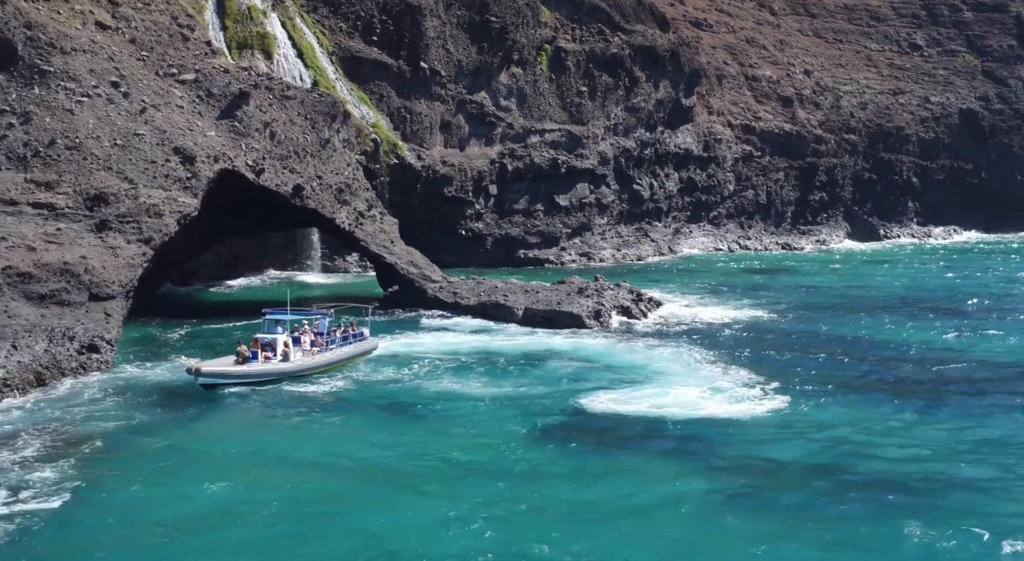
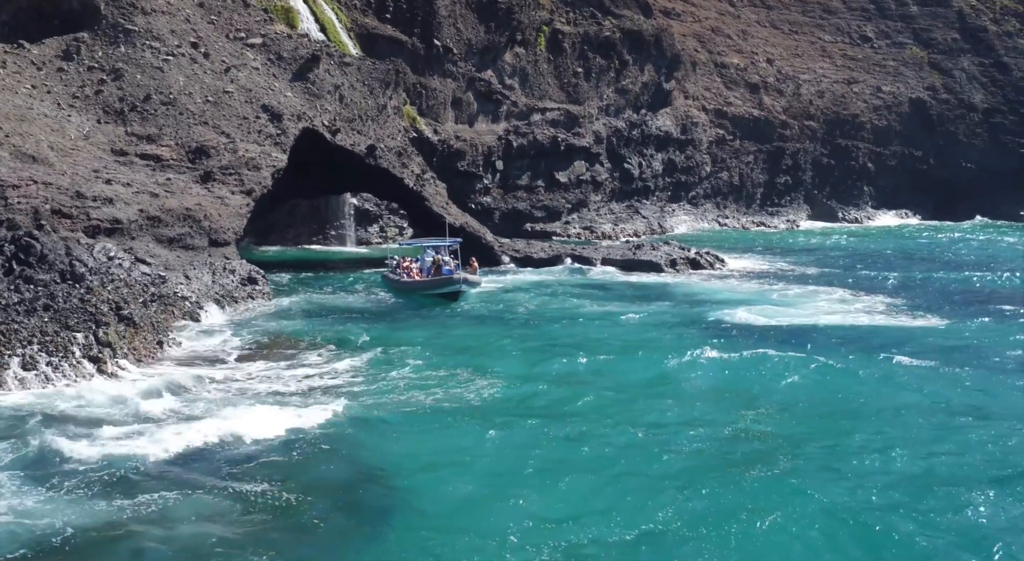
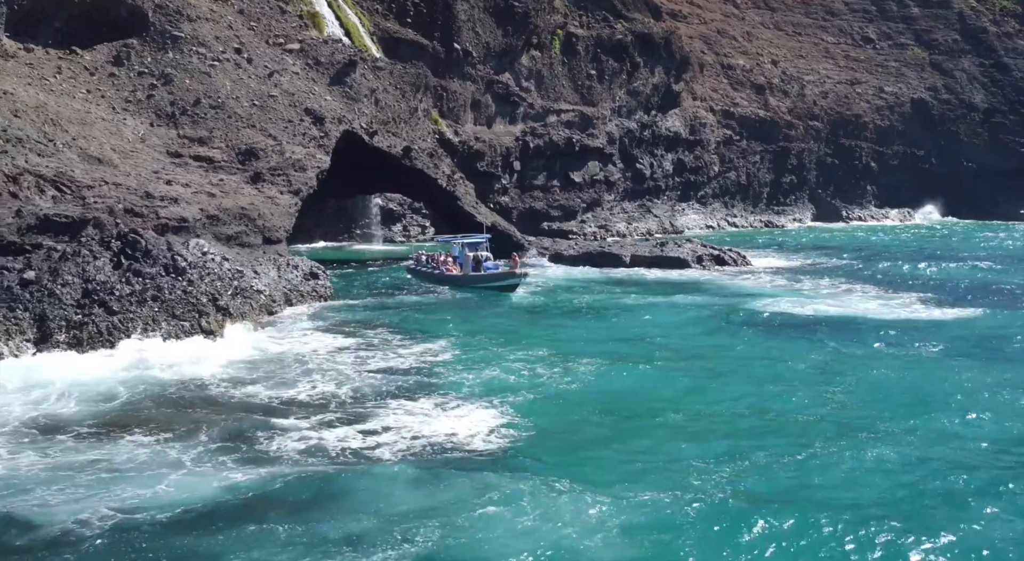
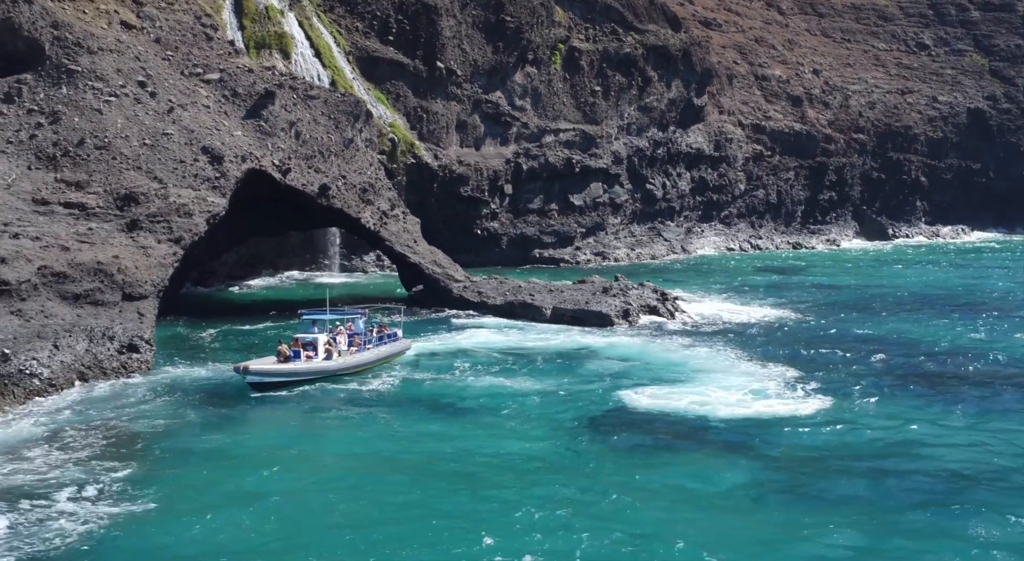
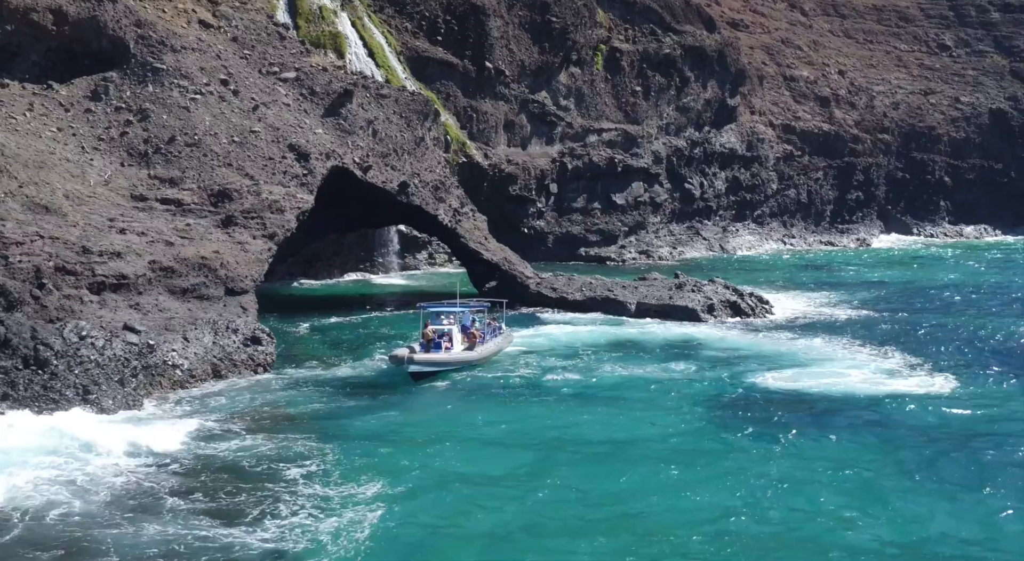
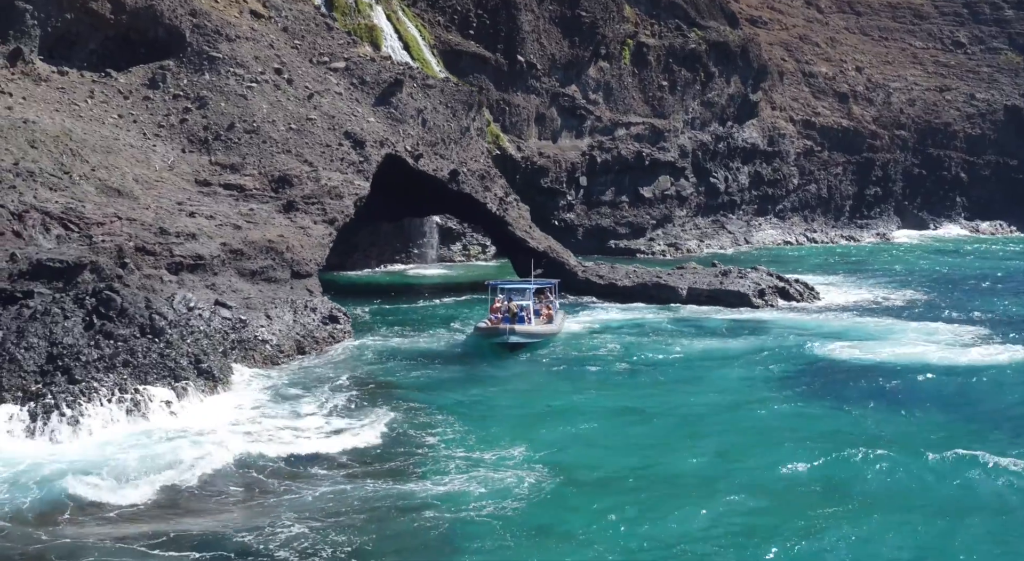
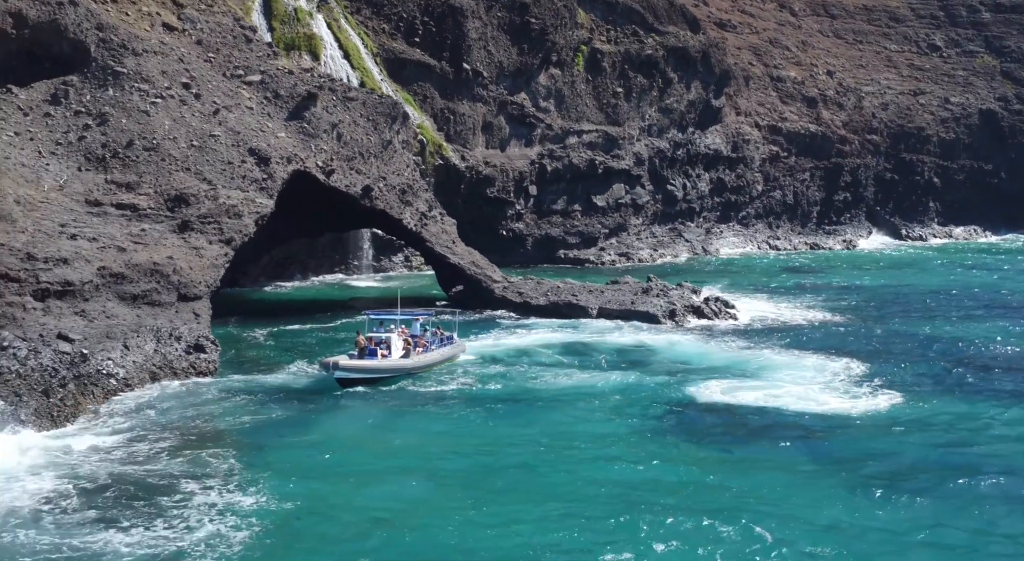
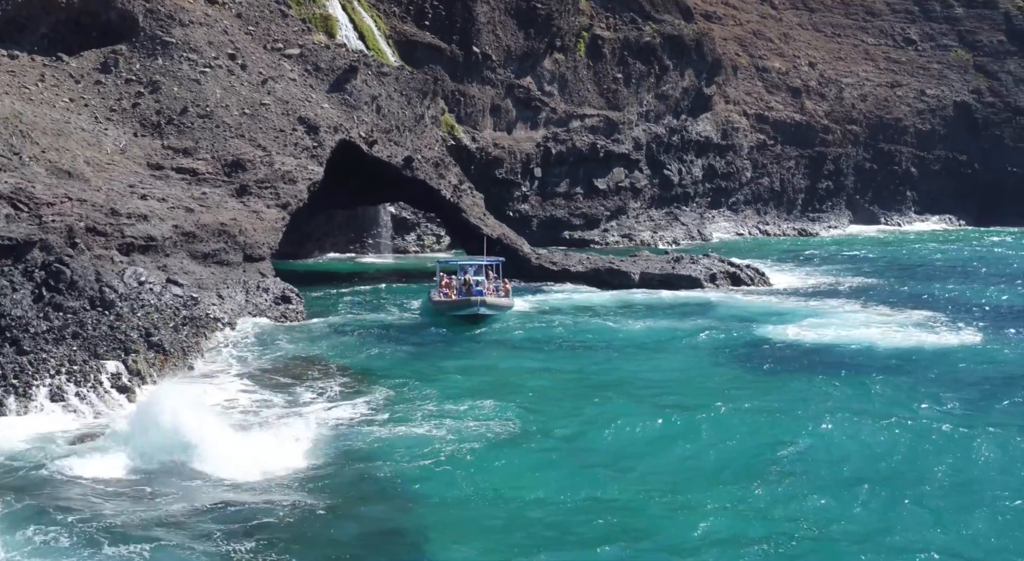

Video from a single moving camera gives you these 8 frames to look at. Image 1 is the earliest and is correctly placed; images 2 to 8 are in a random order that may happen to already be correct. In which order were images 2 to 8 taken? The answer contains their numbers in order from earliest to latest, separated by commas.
4, 7, 5, 6, 8, 2, 3
